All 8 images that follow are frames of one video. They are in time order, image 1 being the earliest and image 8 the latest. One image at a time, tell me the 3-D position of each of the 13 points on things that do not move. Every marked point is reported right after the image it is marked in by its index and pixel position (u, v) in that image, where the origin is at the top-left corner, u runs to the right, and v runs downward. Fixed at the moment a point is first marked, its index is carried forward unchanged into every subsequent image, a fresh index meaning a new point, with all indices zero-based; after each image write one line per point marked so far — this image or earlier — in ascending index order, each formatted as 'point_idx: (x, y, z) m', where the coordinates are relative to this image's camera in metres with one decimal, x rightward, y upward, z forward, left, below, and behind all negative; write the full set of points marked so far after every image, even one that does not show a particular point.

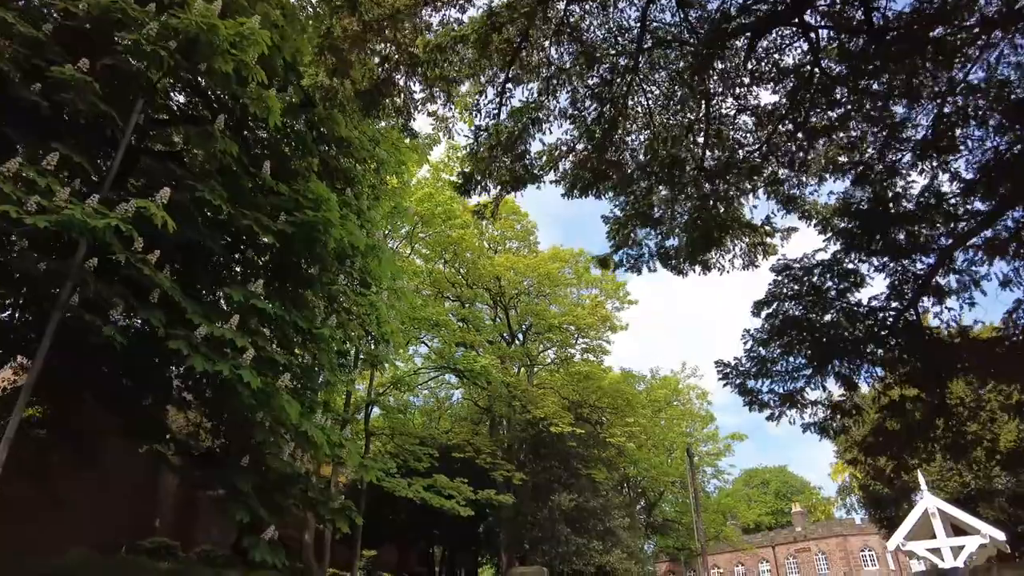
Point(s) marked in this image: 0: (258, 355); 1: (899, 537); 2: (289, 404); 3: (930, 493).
0: (-4.0, -1.1, +10.3) m
1: (+9.2, -5.9, +15.6) m
2: (-3.4, -1.7, +10.0) m
3: (+9.8, -4.8, +15.4) m
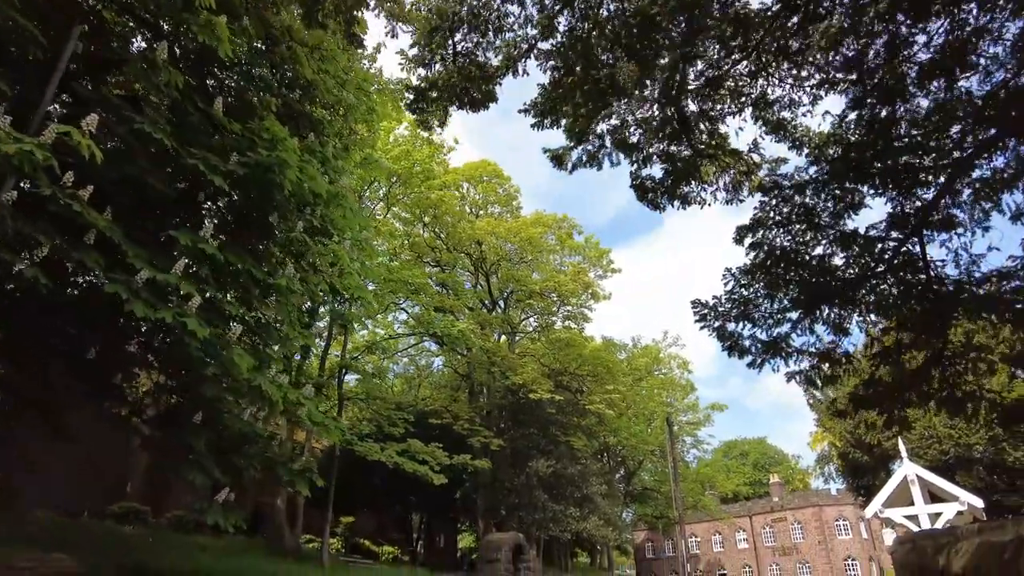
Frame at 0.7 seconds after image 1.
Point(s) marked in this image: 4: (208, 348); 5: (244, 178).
0: (-4.4, -0.3, +9.6) m
1: (+8.5, -5.0, +15.3) m
2: (-3.9, -1.0, +9.4) m
3: (+9.2, -4.0, +15.2) m
4: (-4.3, -0.9, +9.4) m
5: (-4.0, +1.6, +9.8) m
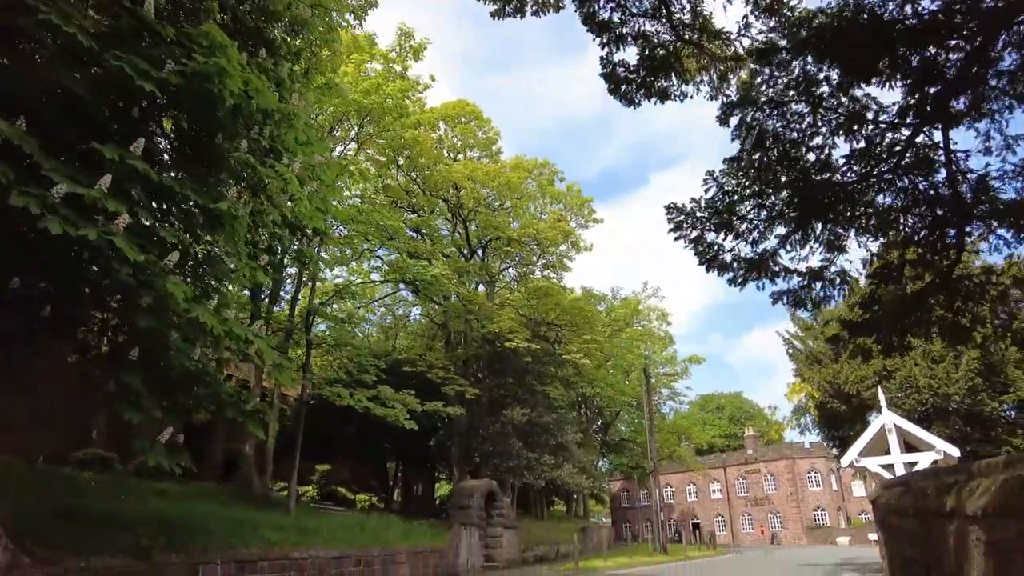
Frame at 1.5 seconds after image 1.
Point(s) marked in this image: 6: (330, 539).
0: (-4.9, +0.8, +8.7) m
1: (+7.8, -3.8, +15.1) m
2: (-4.4, 0.0, +8.5) m
3: (+8.5, -2.7, +14.8) m
4: (-4.8, +0.2, +8.6) m
5: (-4.4, +2.7, +8.8) m
6: (-4.2, -5.9, +15.3) m
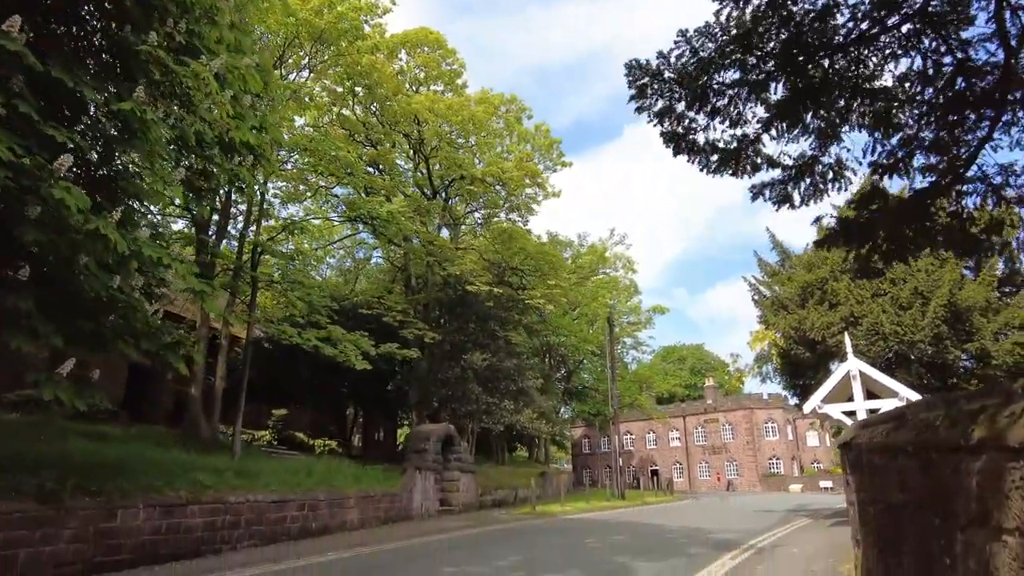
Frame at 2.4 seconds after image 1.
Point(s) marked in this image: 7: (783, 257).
0: (-5.5, +1.8, +7.5) m
1: (+6.8, -2.5, +14.7) m
2: (-5.0, +1.1, +7.4) m
3: (+7.5, -1.5, +14.5) m
4: (-5.5, +1.2, +7.4) m
5: (-5.0, +3.7, +7.4) m
6: (-5.3, -4.3, +14.6) m
7: (+7.9, +0.9, +19.3) m
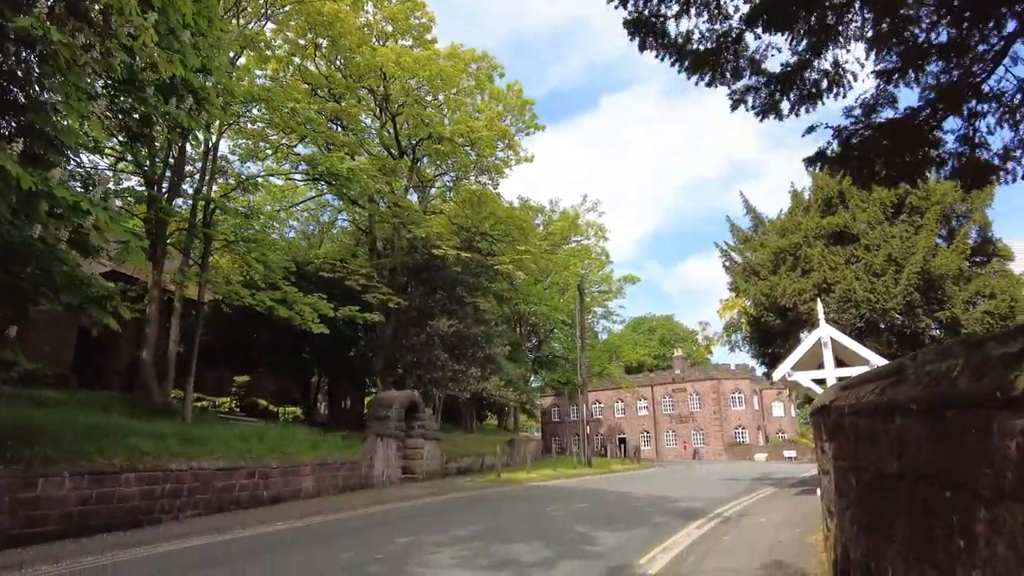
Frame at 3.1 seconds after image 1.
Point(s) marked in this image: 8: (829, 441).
0: (-6.0, +2.4, +6.5) m
1: (+6.0, -1.7, +14.4) m
2: (-5.5, +1.6, +6.4) m
3: (+6.7, -0.7, +14.1) m
4: (-5.9, +1.8, +6.4) m
5: (-5.4, +4.3, +6.4) m
6: (-6.1, -3.4, +13.8) m
7: (+7.0, +1.9, +18.8) m
8: (+2.6, -1.3, +5.5) m
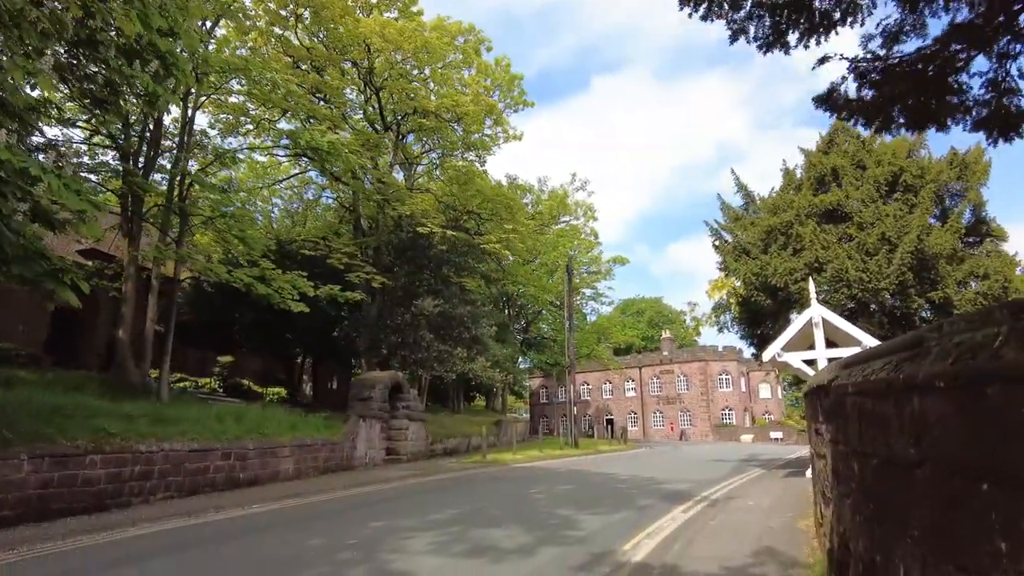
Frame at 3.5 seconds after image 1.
0: (-6.2, +2.7, +5.9) m
1: (+5.7, -1.3, +14.1) m
2: (-5.7, +1.9, +5.8) m
3: (+6.4, -0.3, +13.8) m
4: (-6.1, +2.1, +5.8) m
5: (-5.6, +4.6, +5.7) m
6: (-6.5, -2.9, +13.4) m
7: (+6.6, +2.4, +18.5) m
8: (+2.5, -1.1, +5.2) m
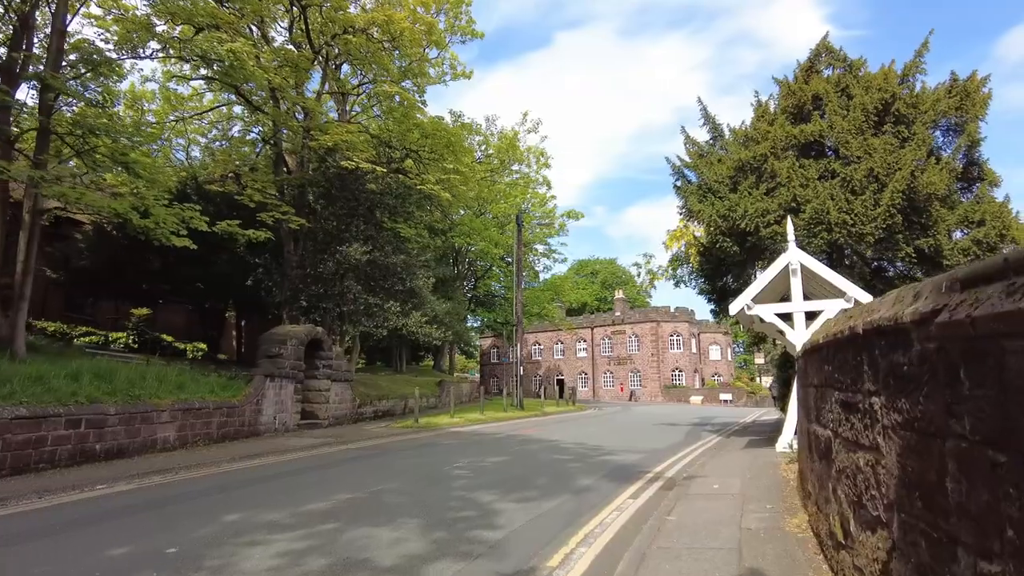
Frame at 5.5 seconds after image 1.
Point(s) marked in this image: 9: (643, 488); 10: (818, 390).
0: (-6.9, +3.5, +2.8) m
1: (+4.3, -0.2, +12.1) m
2: (-6.4, +2.7, +2.9) m
3: (+5.0, +0.7, +11.7) m
4: (-6.9, +2.8, +2.8) m
5: (-6.3, +5.3, +2.6) m
6: (-7.8, -1.7, +10.6) m
7: (+5.0, +3.7, +16.2) m
8: (+1.7, -0.5, +2.9) m
9: (+1.8, -2.7, +9.0) m
10: (+2.3, -0.8, +4.9) m
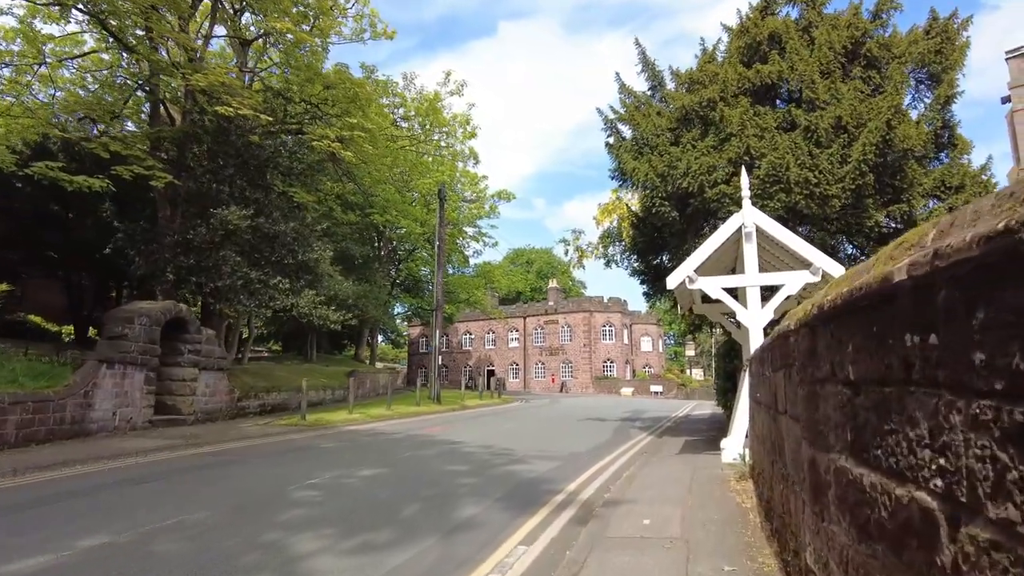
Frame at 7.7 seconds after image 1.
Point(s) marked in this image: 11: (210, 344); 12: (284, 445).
0: (-7.6, +4.0, -0.6) m
1: (+2.6, +0.2, +9.7) m
2: (-7.1, +3.2, -0.5) m
3: (+3.4, +1.2, +9.4) m
4: (-7.6, +3.4, -0.6) m
5: (-6.9, +5.8, -0.8) m
6: (-9.3, -1.0, +7.1) m
7: (+3.0, +4.2, +13.9) m
8: (+0.8, -0.1, +0.3) m
9: (+0.3, -2.3, +6.5) m
10: (+1.3, -0.4, +2.4) m
11: (-7.9, -1.5, +17.2) m
12: (-4.7, -3.3, +13.6) m
